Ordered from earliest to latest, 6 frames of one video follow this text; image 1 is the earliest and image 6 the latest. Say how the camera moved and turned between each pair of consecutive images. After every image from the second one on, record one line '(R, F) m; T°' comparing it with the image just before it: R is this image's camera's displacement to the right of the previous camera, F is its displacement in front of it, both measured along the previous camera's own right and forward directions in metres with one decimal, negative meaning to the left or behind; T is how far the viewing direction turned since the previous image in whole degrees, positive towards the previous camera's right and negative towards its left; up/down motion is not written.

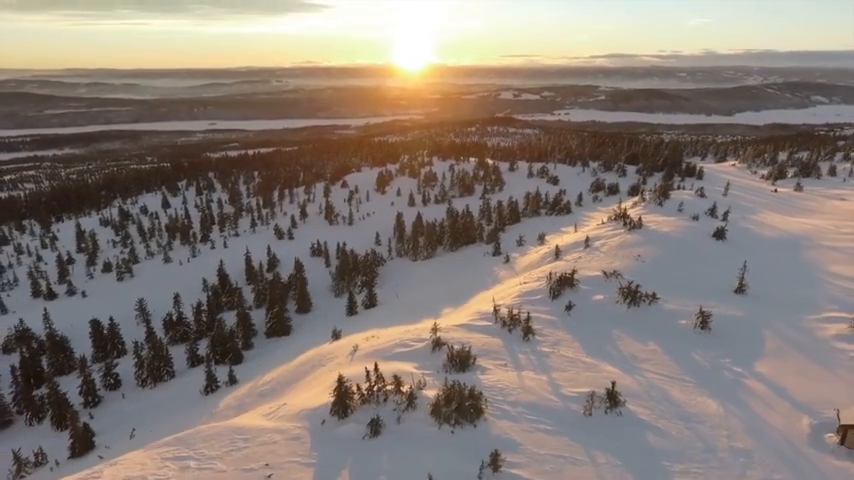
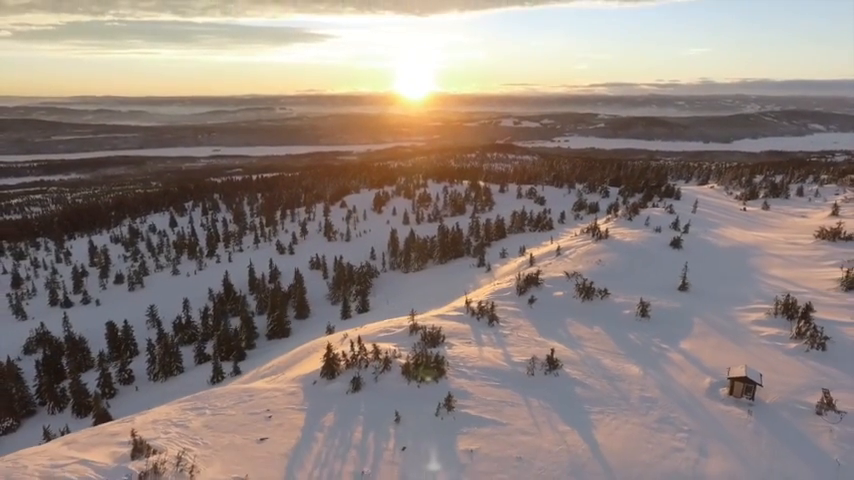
(+0.4, -1.4) m; 0°
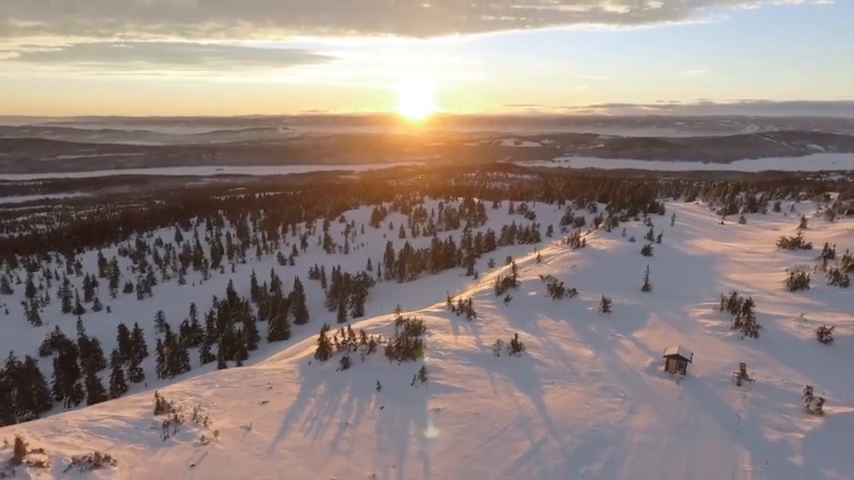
(+0.3, -1.2) m; 0°
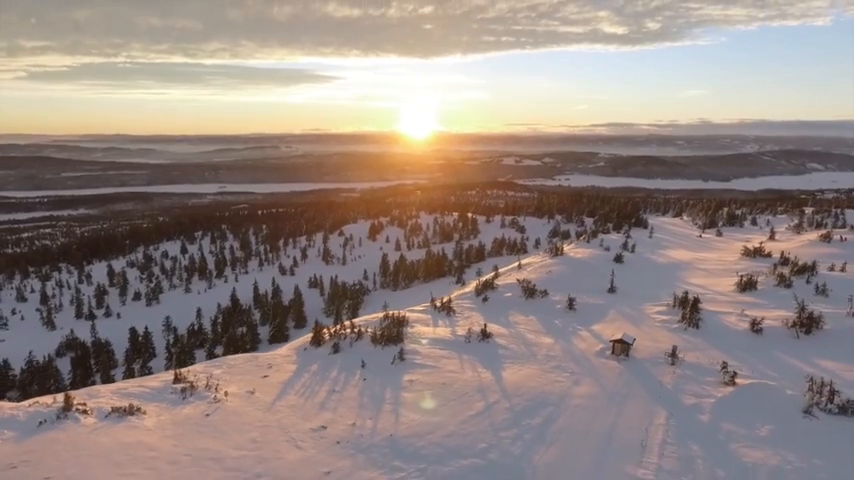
(+0.3, -1.3) m; 0°
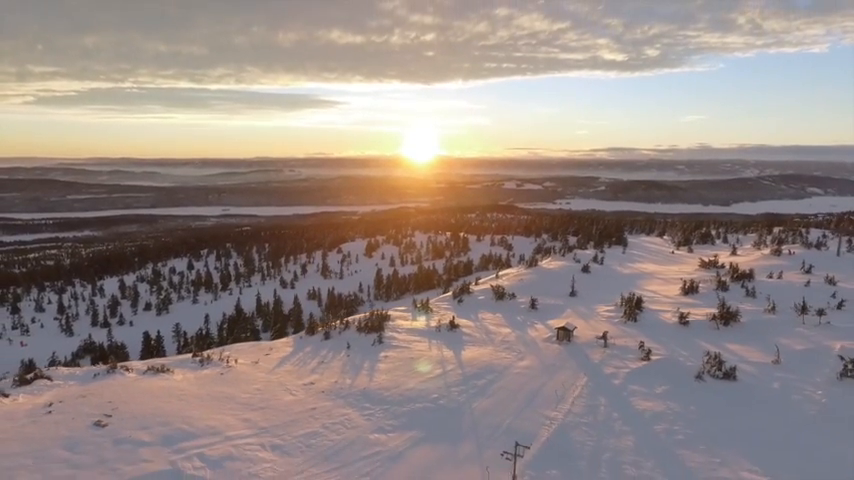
(+0.5, -1.8) m; 0°
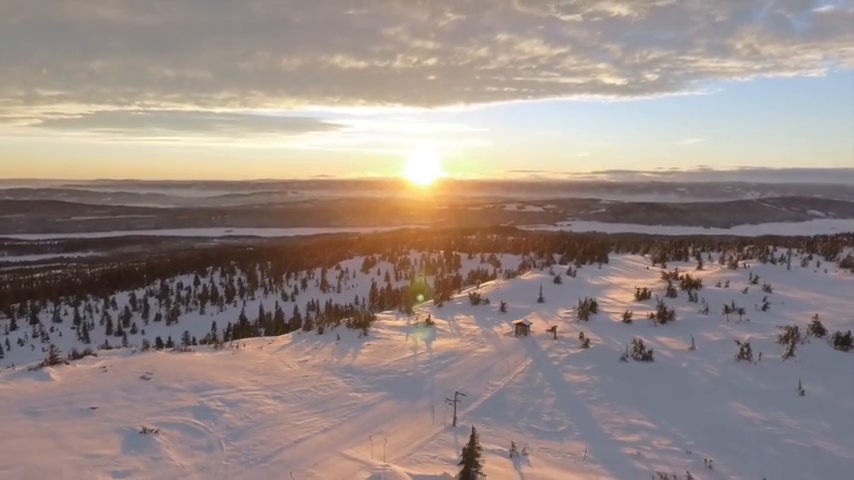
(+0.5, -2.0) m; 0°
